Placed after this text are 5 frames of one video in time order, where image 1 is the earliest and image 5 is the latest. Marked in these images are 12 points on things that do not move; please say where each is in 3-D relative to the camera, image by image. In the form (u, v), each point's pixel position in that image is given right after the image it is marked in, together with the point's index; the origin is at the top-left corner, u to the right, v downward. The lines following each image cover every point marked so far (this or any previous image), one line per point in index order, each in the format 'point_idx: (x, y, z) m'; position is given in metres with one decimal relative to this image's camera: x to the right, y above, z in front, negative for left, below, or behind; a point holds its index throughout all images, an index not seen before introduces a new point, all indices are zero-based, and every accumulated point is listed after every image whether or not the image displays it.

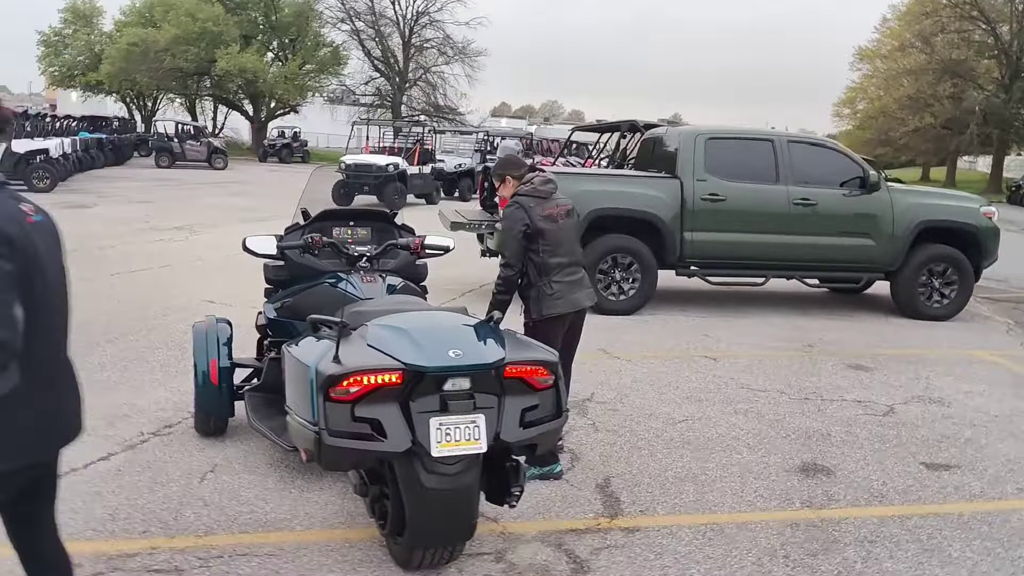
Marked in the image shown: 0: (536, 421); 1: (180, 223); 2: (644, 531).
0: (+0.1, -0.5, +3.2) m
1: (-6.2, +1.2, +16.7) m
2: (+0.6, -1.1, +3.9) m
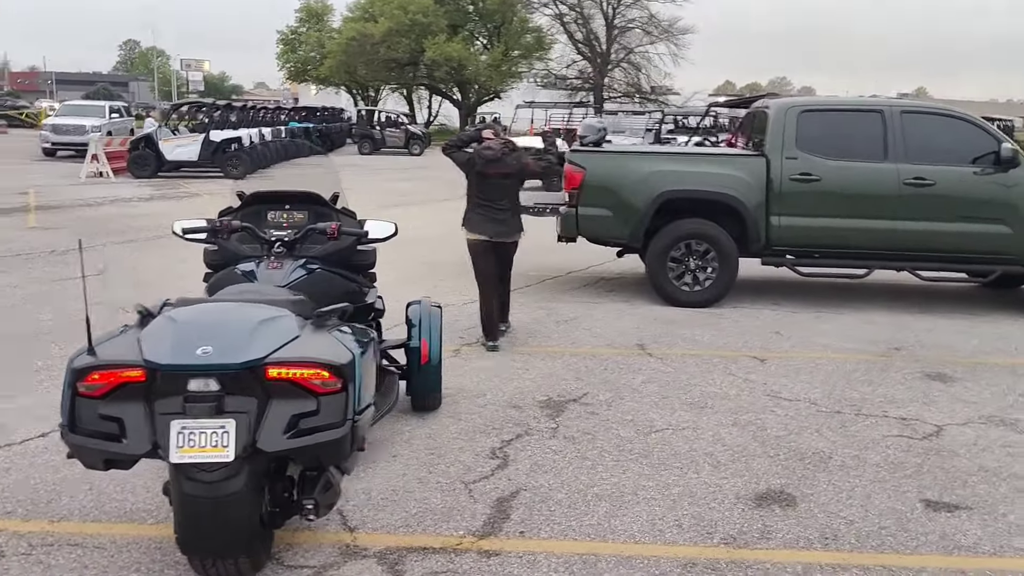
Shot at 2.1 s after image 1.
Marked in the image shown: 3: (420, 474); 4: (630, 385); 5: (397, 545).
0: (-0.7, -0.5, +2.9) m
1: (-3.5, +1.6, +17.5) m
2: (0.0, -1.1, +3.4) m
3: (-0.4, -0.9, +4.2) m
4: (+0.8, -0.6, +5.7) m
5: (-0.5, -1.0, +3.5) m
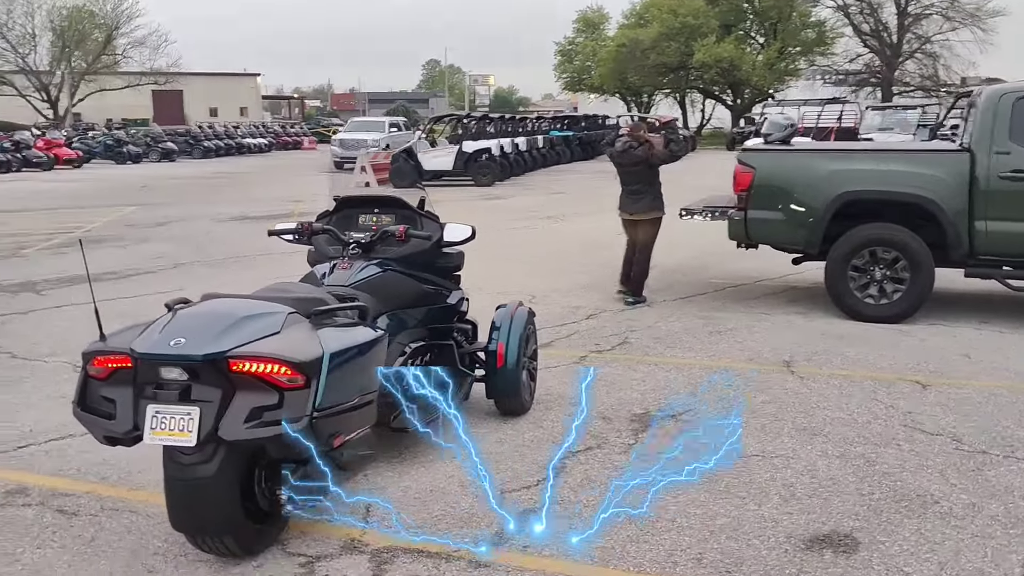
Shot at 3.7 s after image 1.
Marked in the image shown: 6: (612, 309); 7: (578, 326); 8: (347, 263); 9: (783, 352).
0: (-0.8, -0.5, +3.0) m
1: (+1.0, +1.5, +17.8) m
2: (-0.1, -1.1, +3.3) m
3: (-0.2, -0.9, +4.2) m
4: (+1.4, -0.7, +5.3) m
5: (-0.5, -1.0, +3.5) m
6: (+0.9, -0.2, +8.1) m
7: (+0.6, -0.3, +7.5) m
8: (-0.9, +0.1, +4.5) m
9: (+2.0, -0.5, +6.5) m
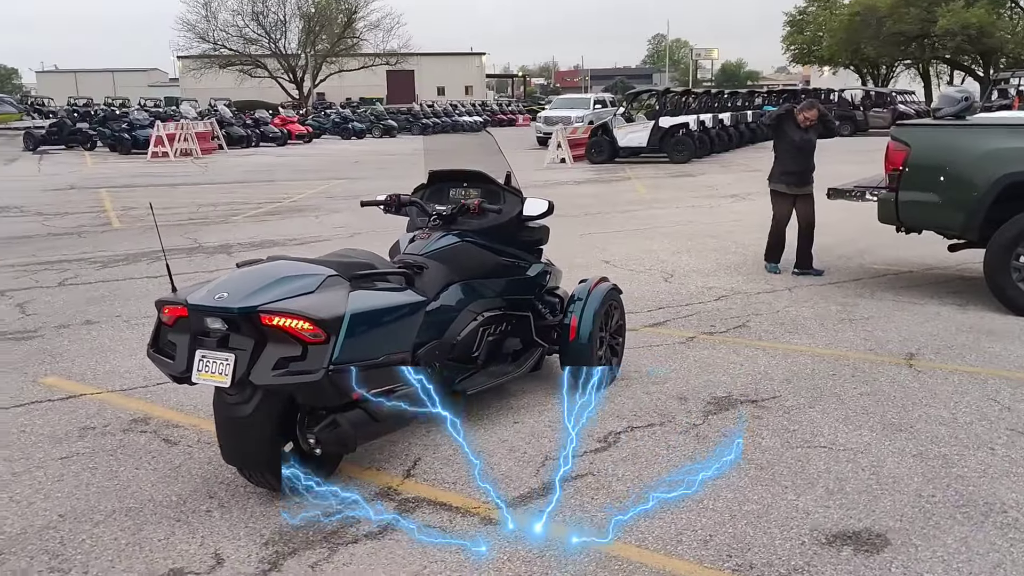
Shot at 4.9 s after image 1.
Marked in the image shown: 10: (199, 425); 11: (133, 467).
0: (-0.8, -0.3, +3.3) m
1: (+4.6, +1.9, +17.2) m
2: (-0.1, -1.0, +3.5) m
3: (0.0, -0.8, +4.4) m
4: (+1.9, -0.6, +5.0) m
5: (-0.4, -0.9, +3.8) m
6: (+2.1, 0.0, +7.8) m
7: (+1.6, -0.2, +7.3) m
8: (-0.5, +0.3, +4.8) m
9: (+2.8, -0.4, +6.0) m
10: (-1.7, -0.7, +4.7) m
11: (-1.8, -0.9, +4.2) m
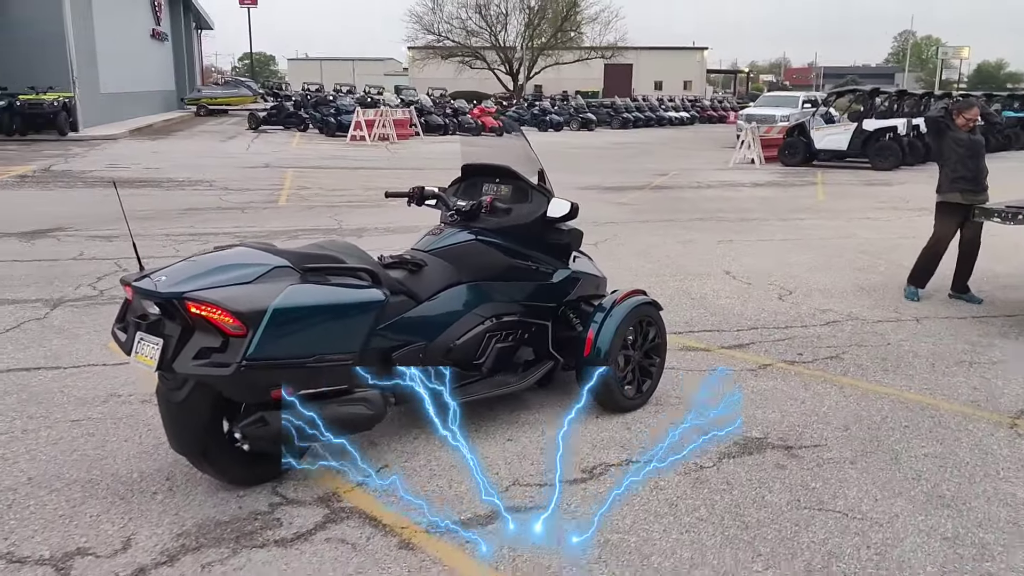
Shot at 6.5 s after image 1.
0: (-1.1, -0.3, +3.3) m
1: (+7.6, +1.4, +15.4) m
2: (-0.4, -1.0, +3.2) m
3: (-0.1, -0.8, +4.1) m
4: (+1.9, -0.8, +4.2) m
5: (-0.6, -0.9, +3.6) m
6: (+2.8, -0.2, +6.9) m
7: (+2.2, -0.3, +6.5) m
8: (-0.4, +0.3, +4.6) m
9: (+3.0, -0.7, +5.0) m
10: (-1.7, -0.6, +4.8) m
11: (-1.9, -0.7, +4.3) m
